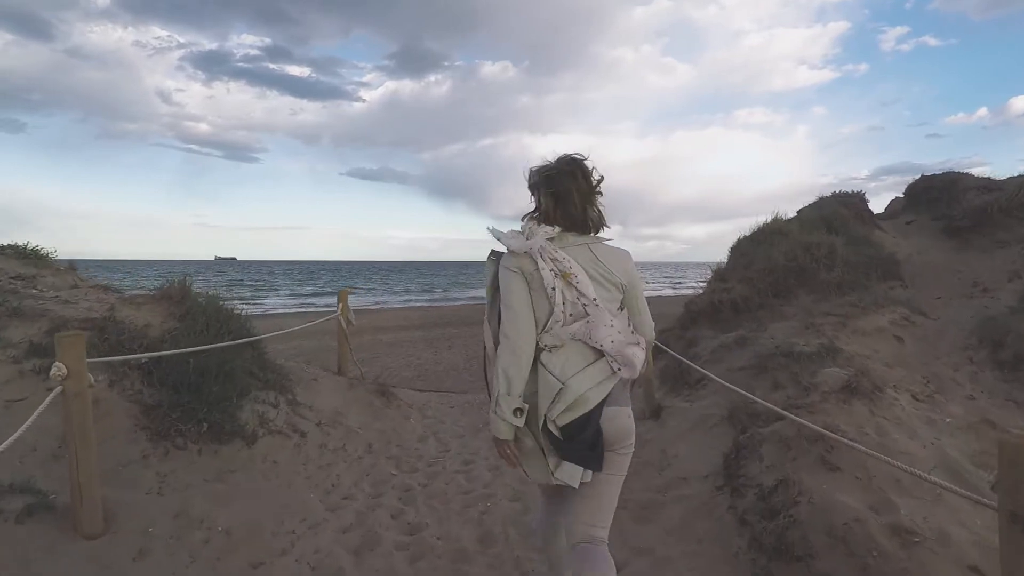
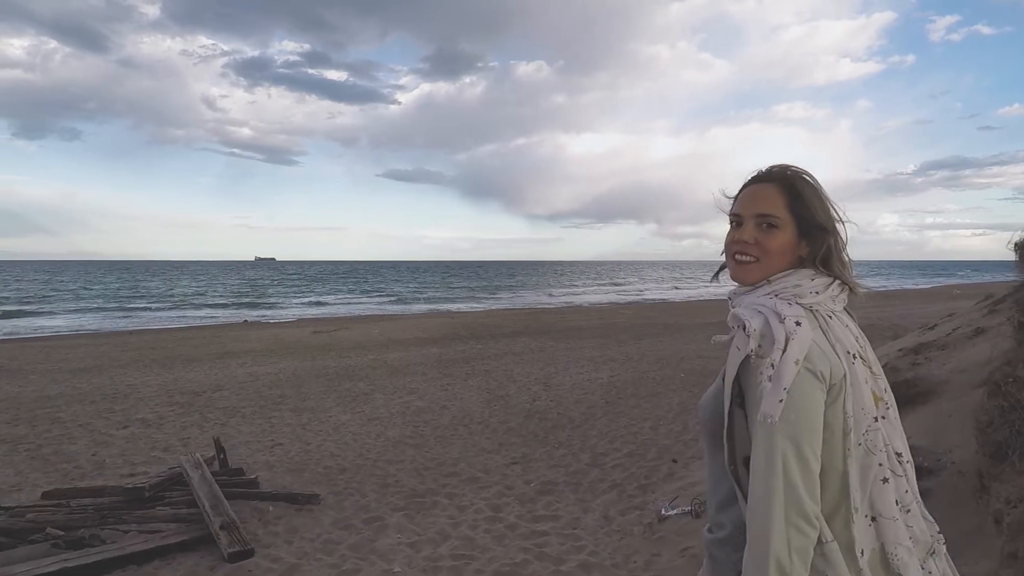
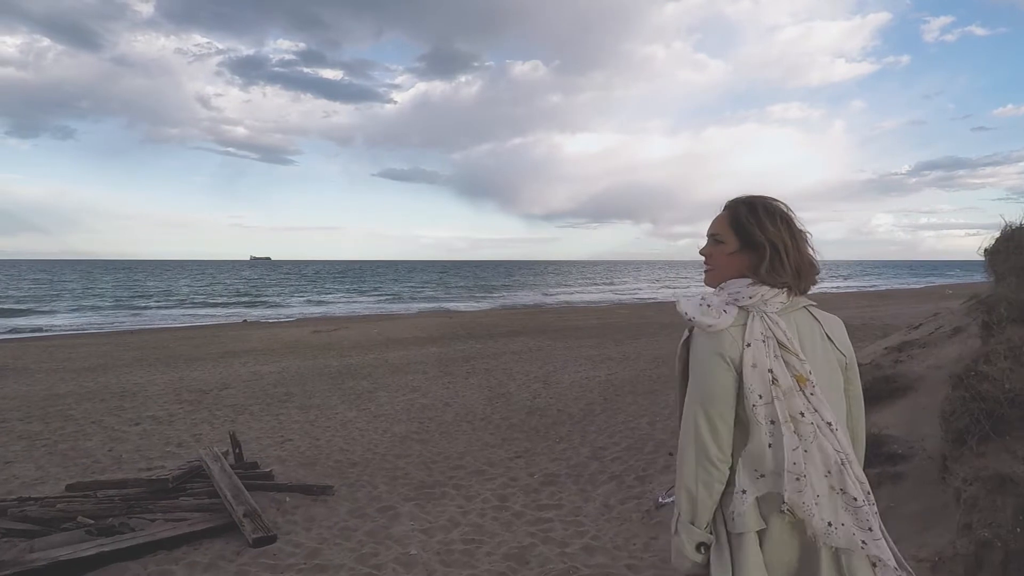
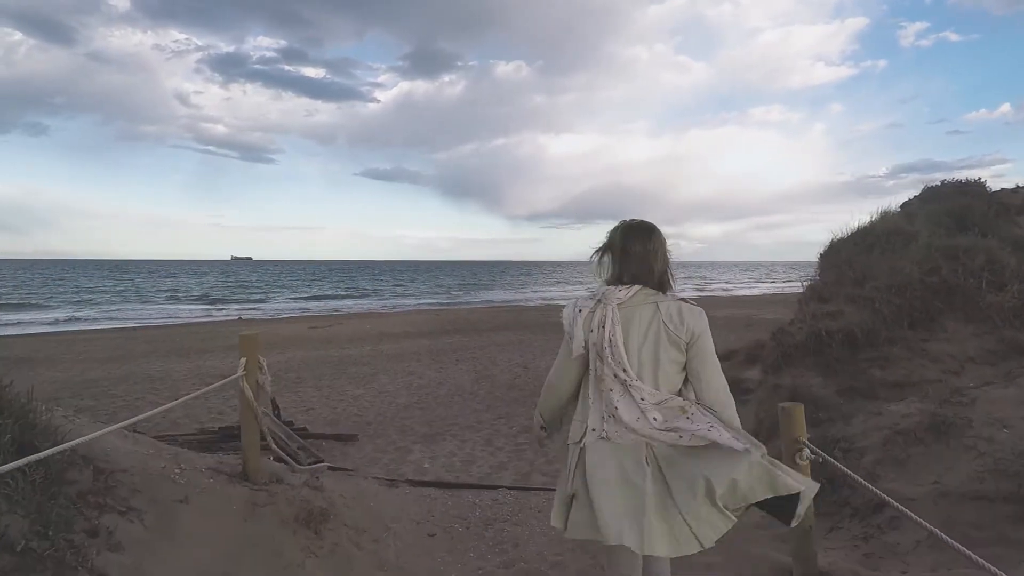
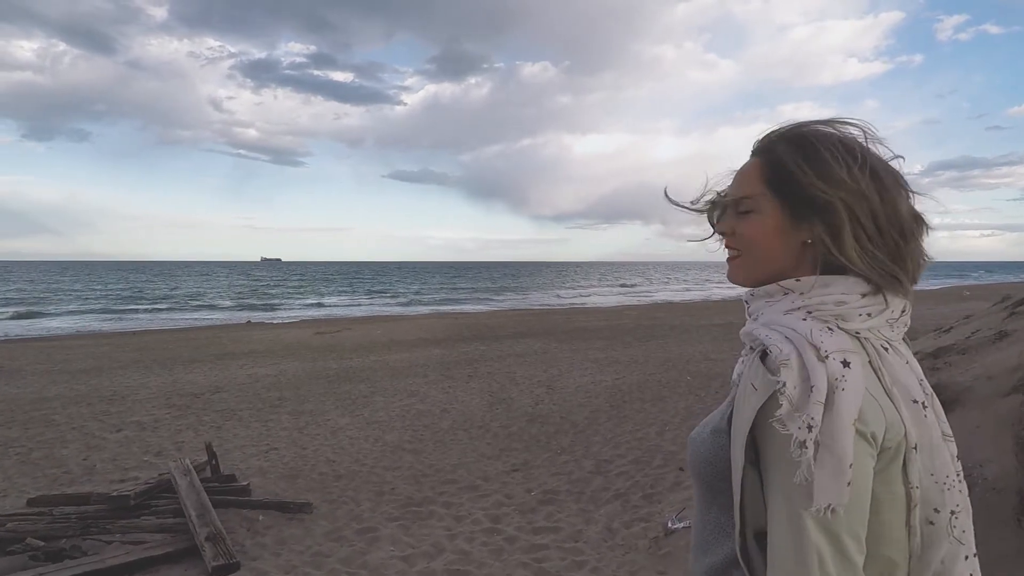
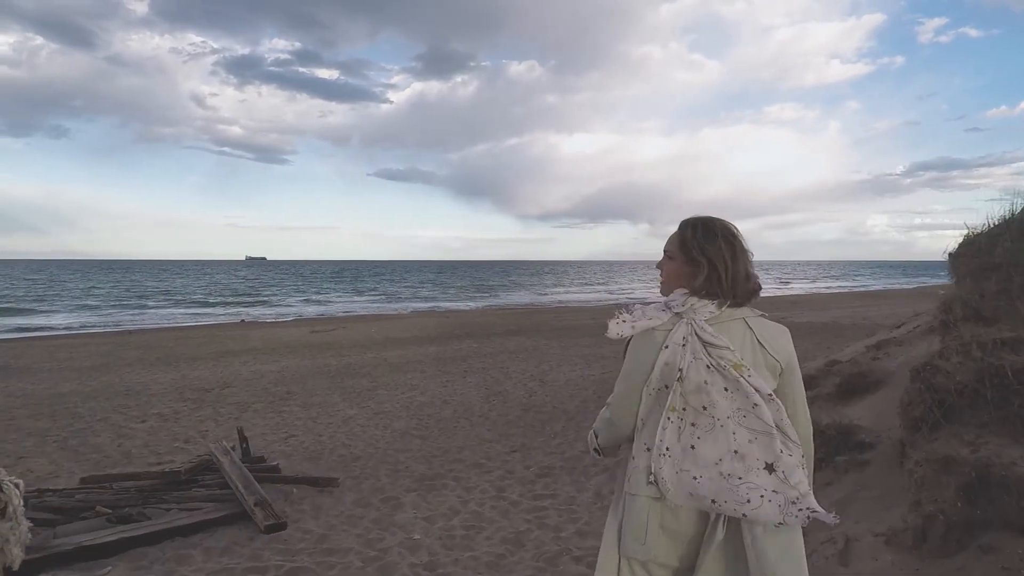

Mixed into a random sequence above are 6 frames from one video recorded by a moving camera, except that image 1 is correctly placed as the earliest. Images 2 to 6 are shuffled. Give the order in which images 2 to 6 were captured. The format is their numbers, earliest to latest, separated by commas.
4, 6, 3, 2, 5
